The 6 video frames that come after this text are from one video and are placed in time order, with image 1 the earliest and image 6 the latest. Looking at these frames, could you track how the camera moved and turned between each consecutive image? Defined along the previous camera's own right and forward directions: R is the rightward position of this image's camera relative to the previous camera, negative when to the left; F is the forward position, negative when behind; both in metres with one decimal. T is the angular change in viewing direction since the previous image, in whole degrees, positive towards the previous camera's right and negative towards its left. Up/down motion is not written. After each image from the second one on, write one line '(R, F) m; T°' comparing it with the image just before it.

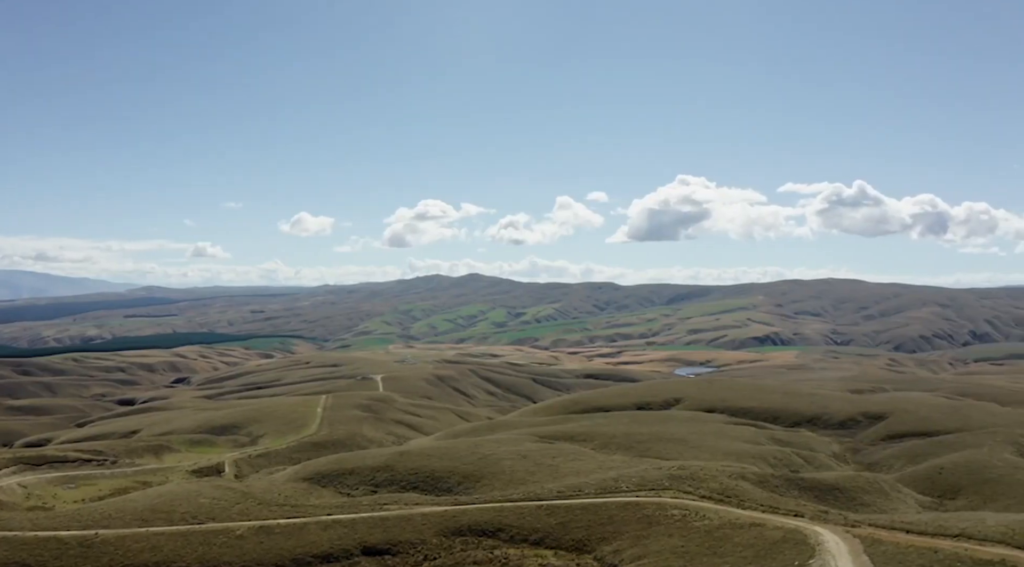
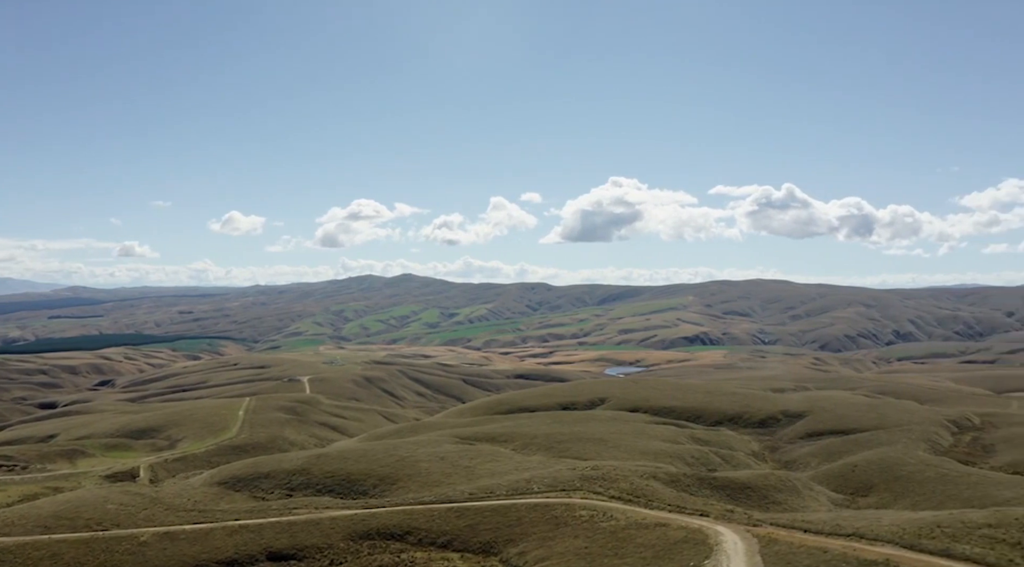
(+4.3, +0.5) m; +3°
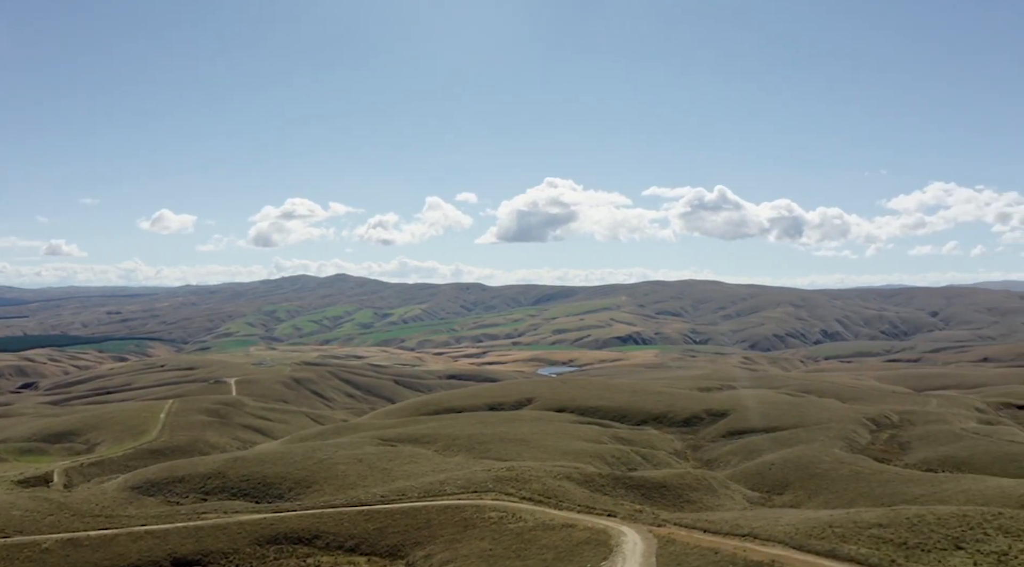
(+4.3, +0.2) m; +3°
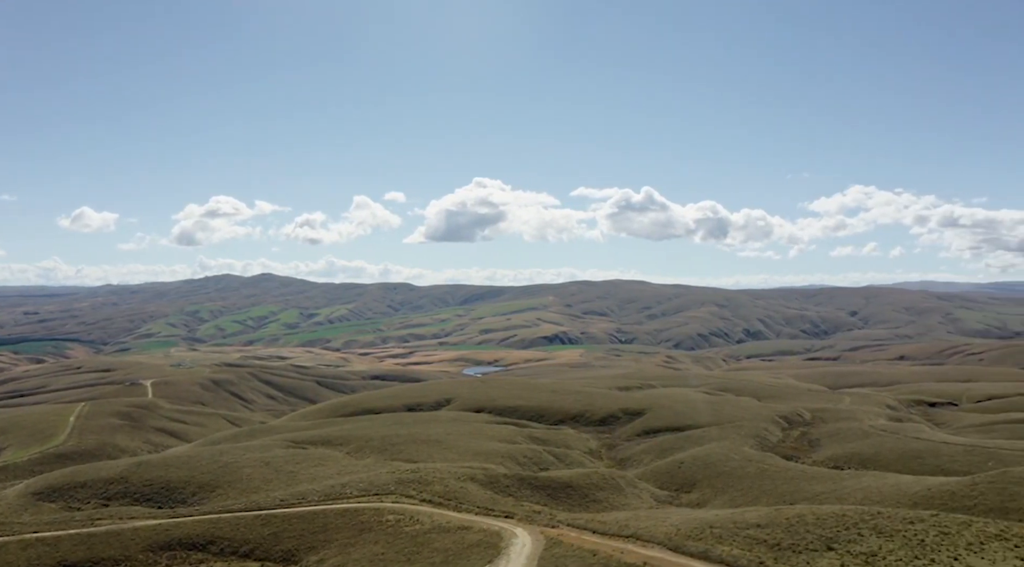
(+5.1, -0.2) m; +3°
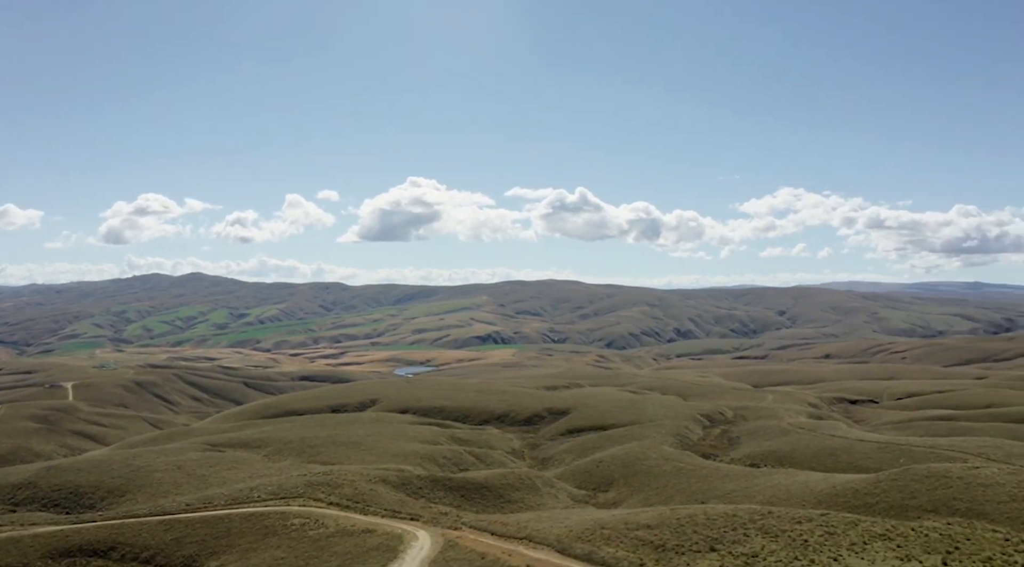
(+4.7, -0.5) m; +3°
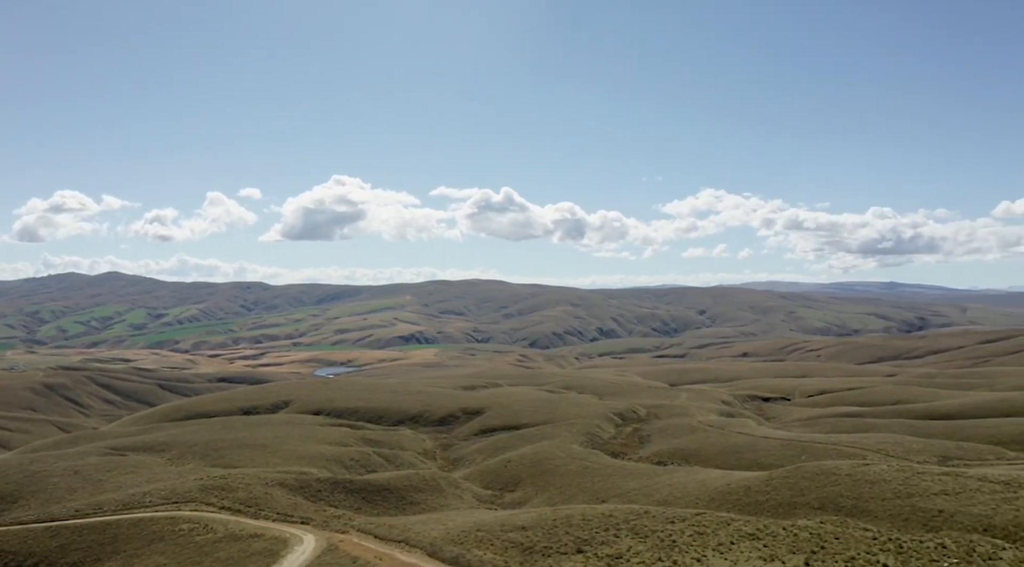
(+5.6, -1.0) m; +3°
